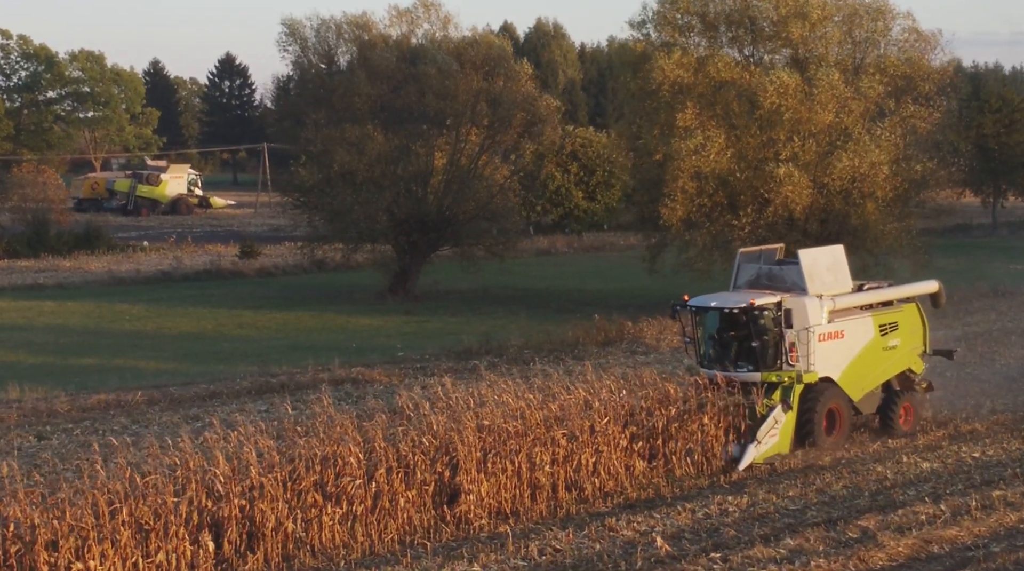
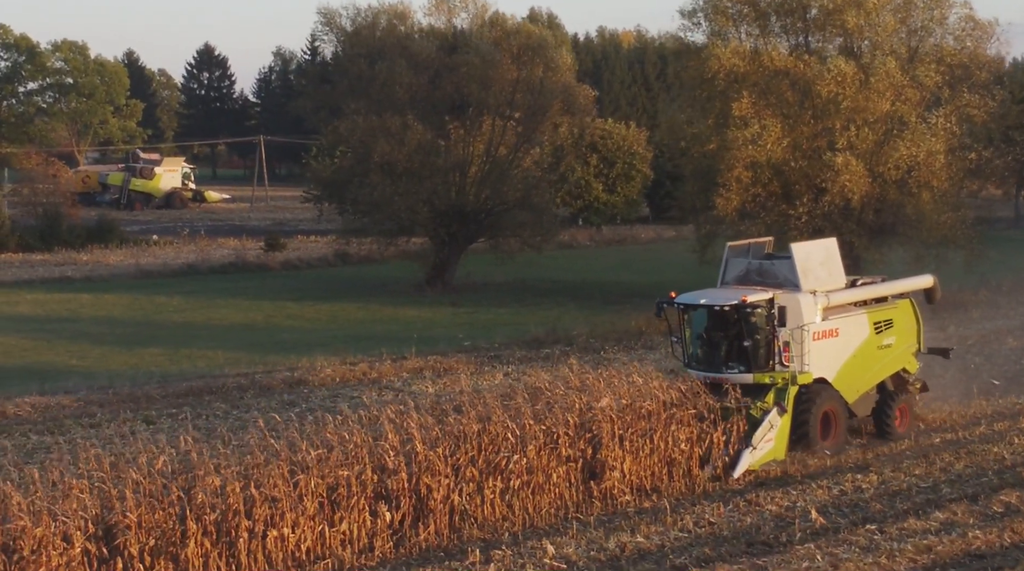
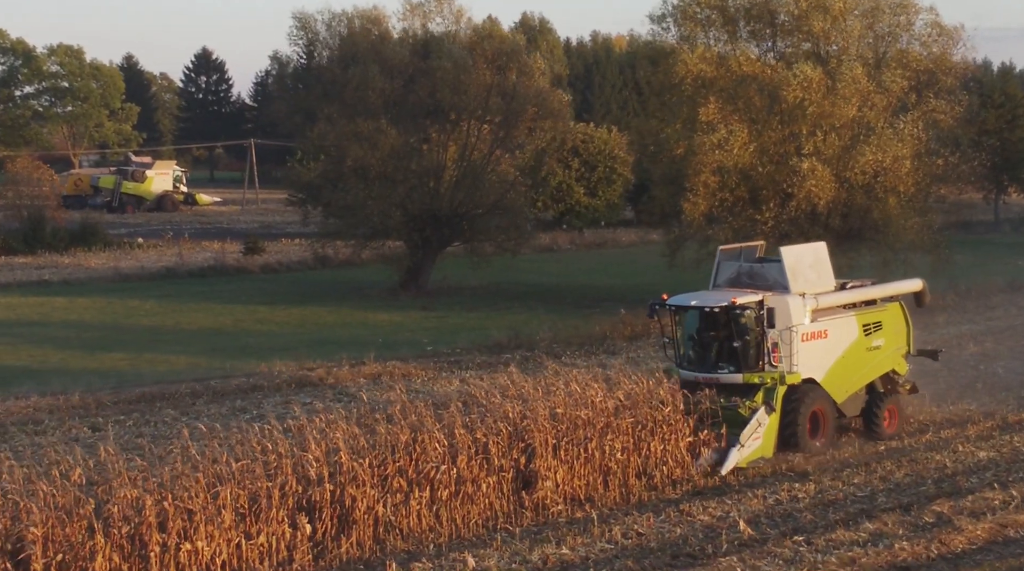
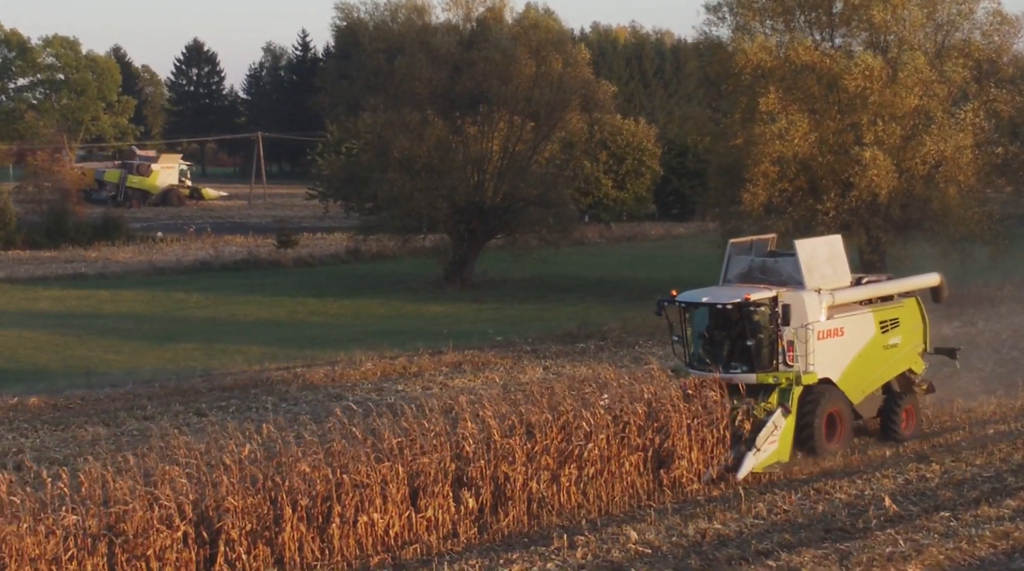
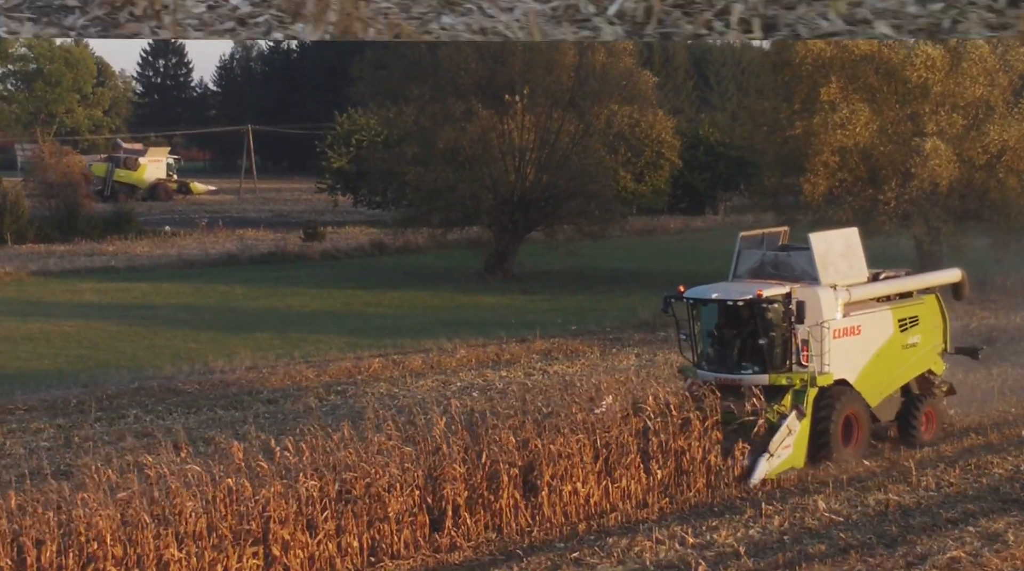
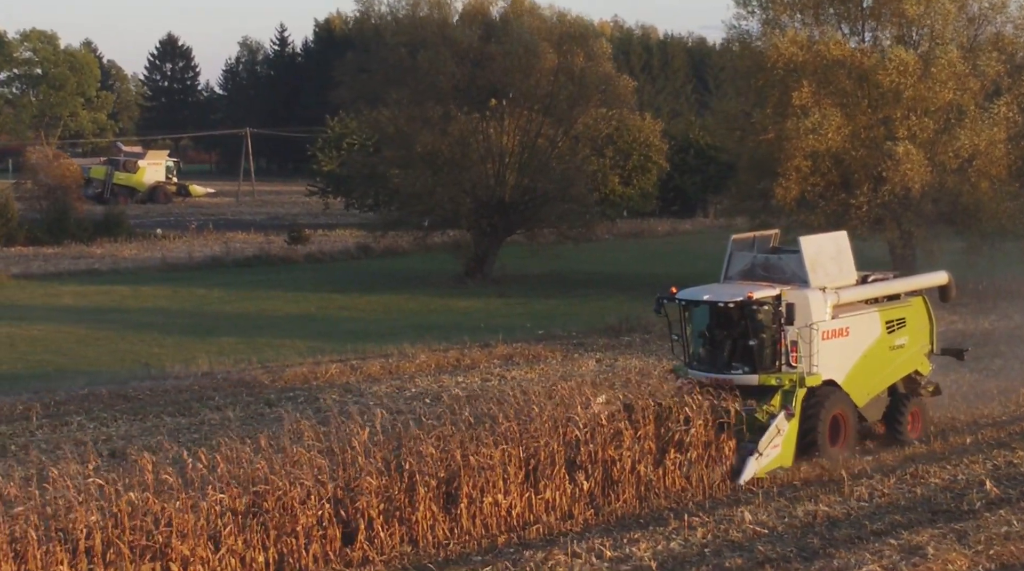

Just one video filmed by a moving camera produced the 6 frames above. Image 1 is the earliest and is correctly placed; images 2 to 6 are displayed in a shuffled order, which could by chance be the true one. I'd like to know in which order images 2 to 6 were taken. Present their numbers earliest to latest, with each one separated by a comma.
3, 2, 4, 6, 5
